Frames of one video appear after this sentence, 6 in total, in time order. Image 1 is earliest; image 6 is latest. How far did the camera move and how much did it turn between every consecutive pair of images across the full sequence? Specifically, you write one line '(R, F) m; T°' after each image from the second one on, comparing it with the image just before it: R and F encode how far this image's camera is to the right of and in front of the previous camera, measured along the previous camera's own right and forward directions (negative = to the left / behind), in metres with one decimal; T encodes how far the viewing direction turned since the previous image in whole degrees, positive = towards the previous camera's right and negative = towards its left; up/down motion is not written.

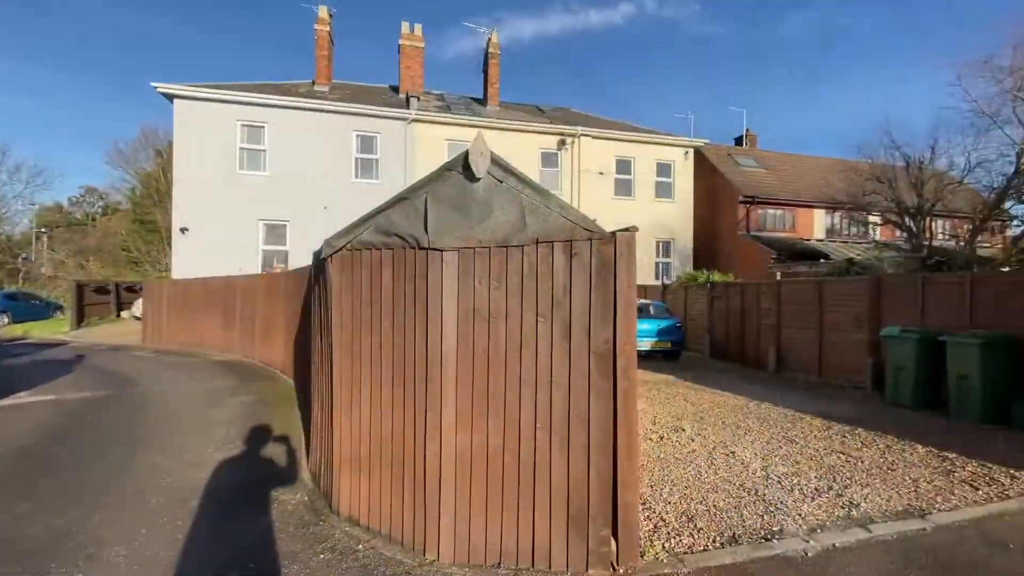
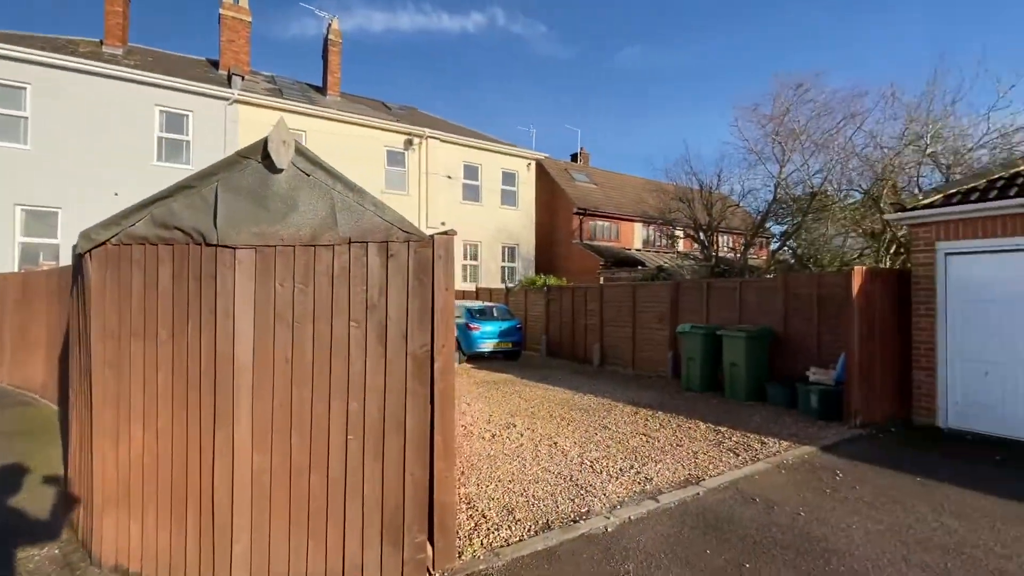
(+0.3, 0.0) m; +17°
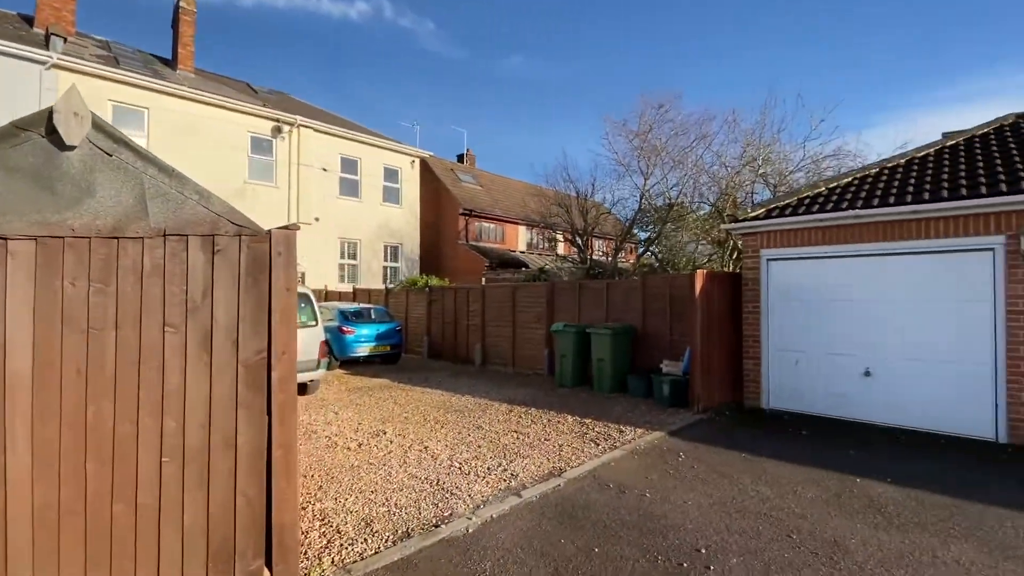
(+0.3, 0.0) m; +13°
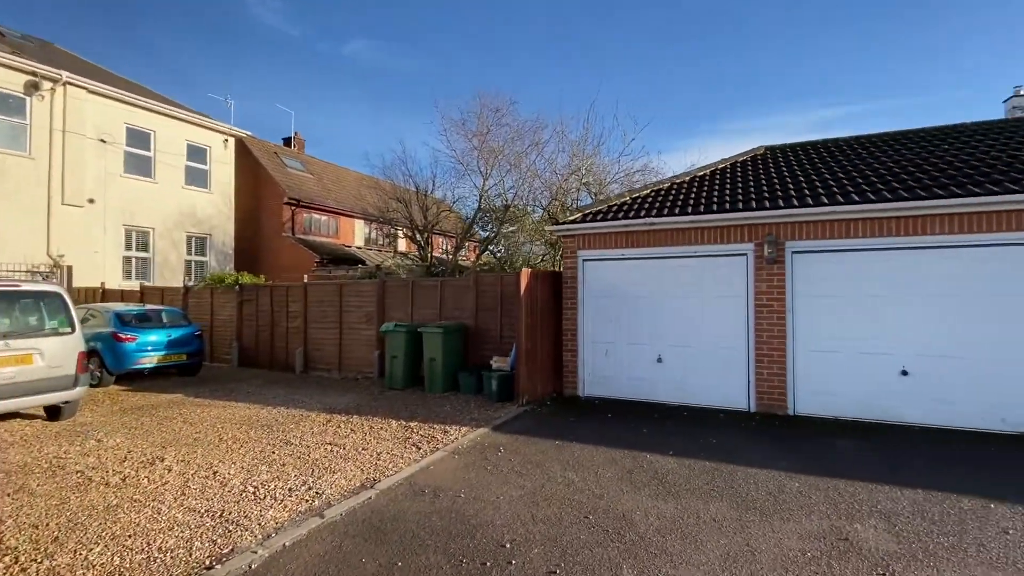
(+0.4, +0.2) m; +18°
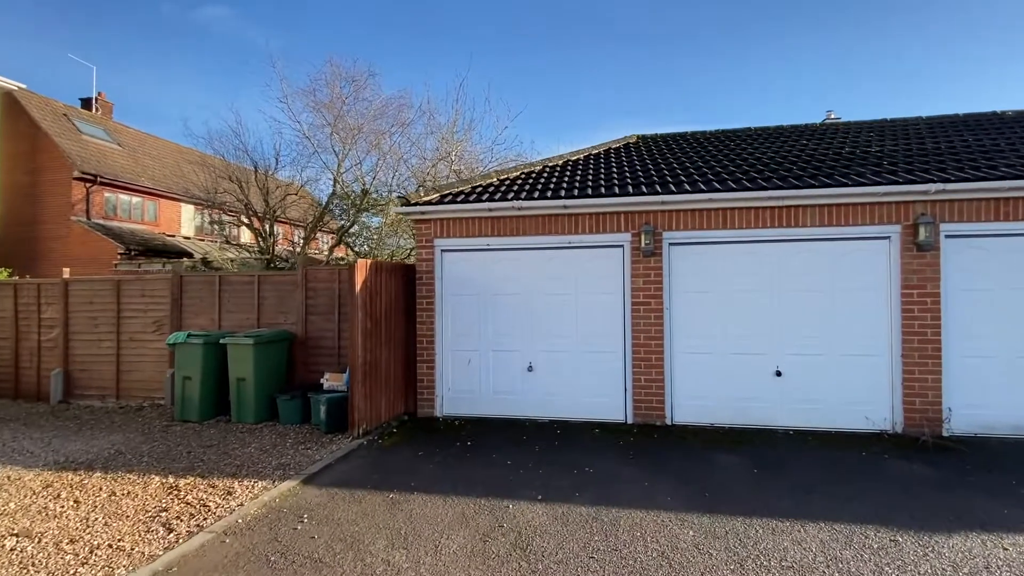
(+0.6, +1.6) m; +14°
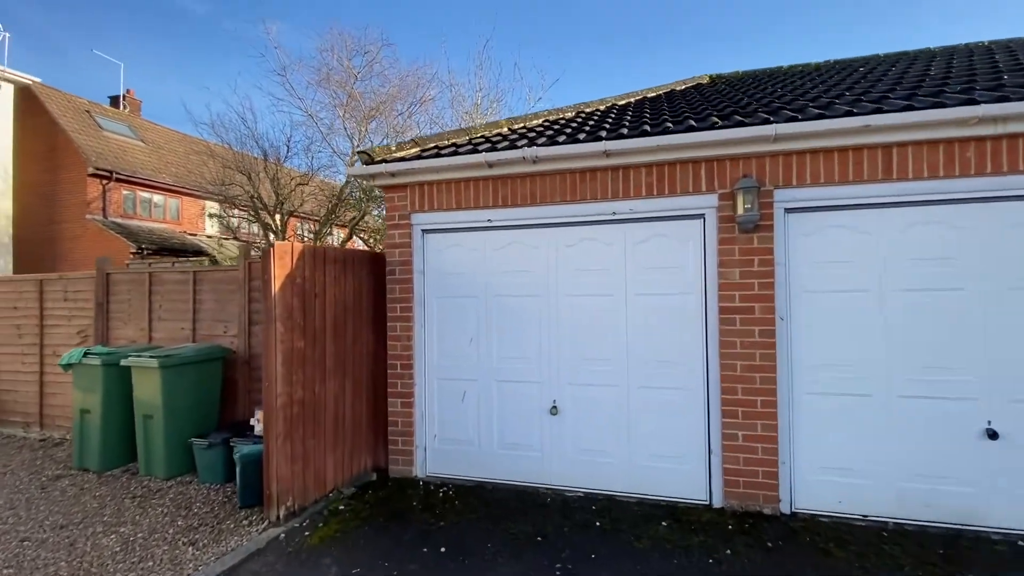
(+0.3, +2.6) m; -6°
